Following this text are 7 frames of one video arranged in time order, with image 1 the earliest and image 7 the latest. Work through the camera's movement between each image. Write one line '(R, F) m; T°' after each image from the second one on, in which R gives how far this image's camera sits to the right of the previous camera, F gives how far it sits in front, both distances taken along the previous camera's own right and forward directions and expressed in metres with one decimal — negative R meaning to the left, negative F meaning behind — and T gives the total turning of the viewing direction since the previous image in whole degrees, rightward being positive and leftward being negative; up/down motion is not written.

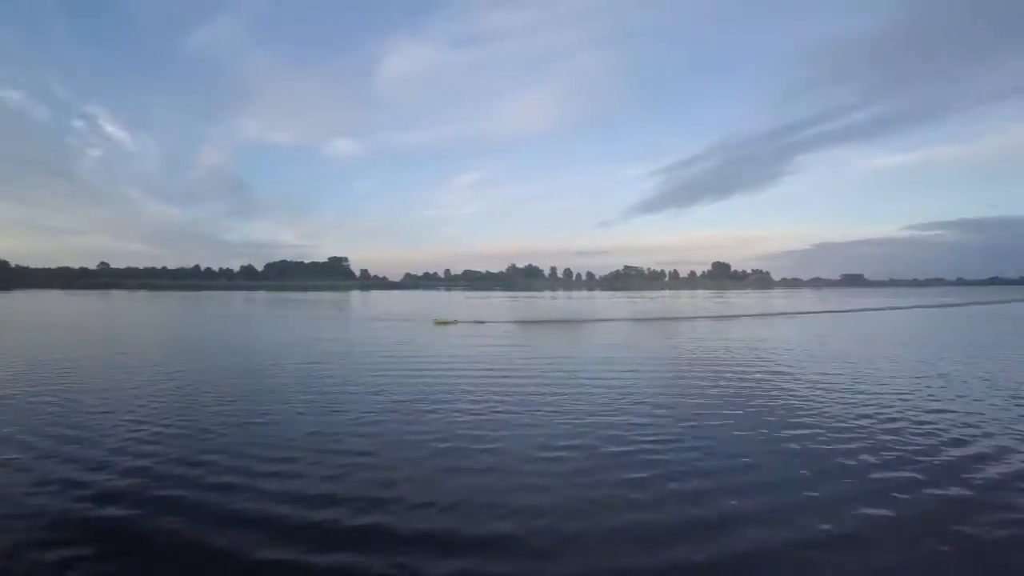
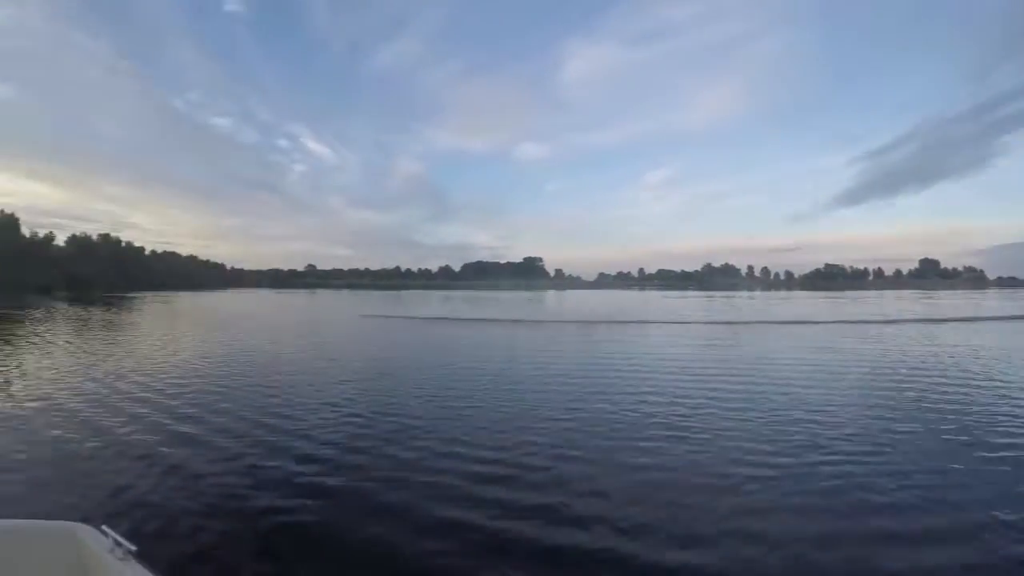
(+0.4, +1.8) m; -14°
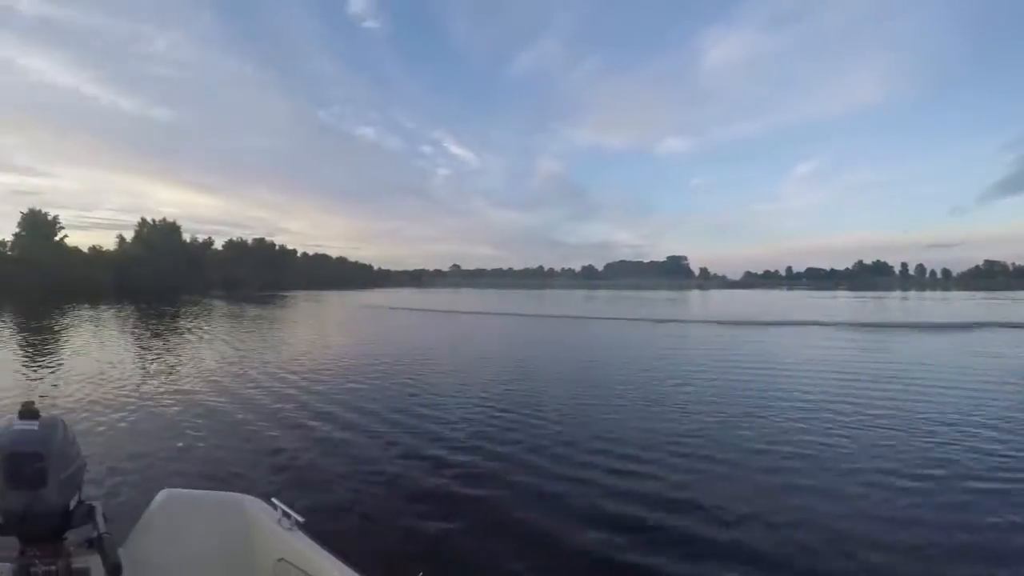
(+0.6, +0.2) m; -11°
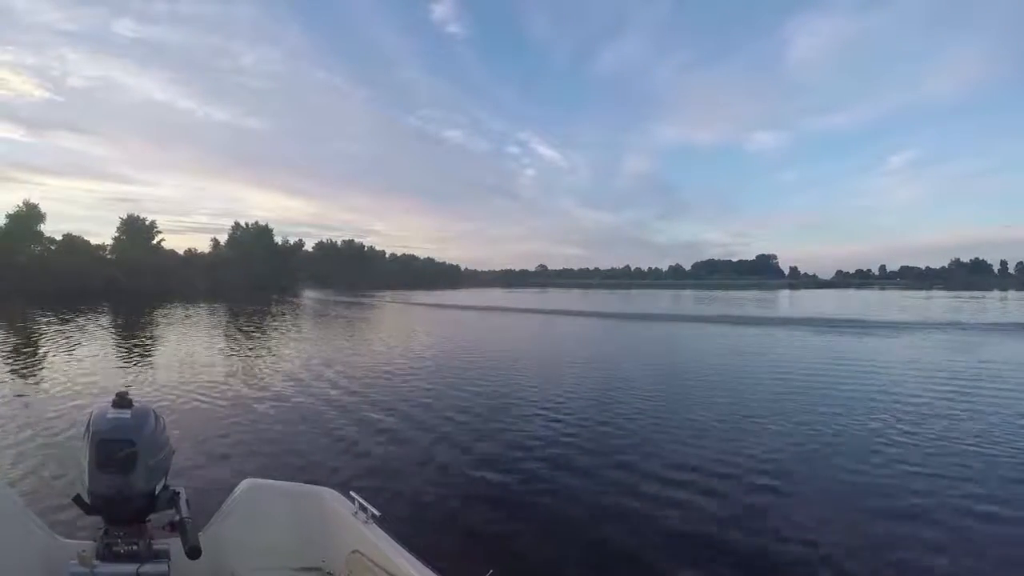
(+0.2, +0.4) m; -7°
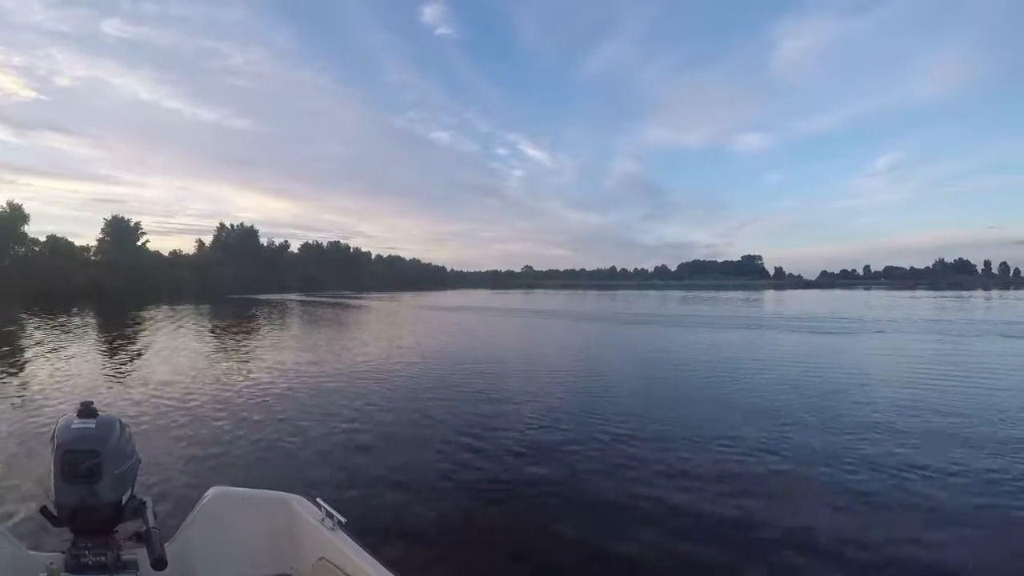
(0.0, -0.1) m; +1°
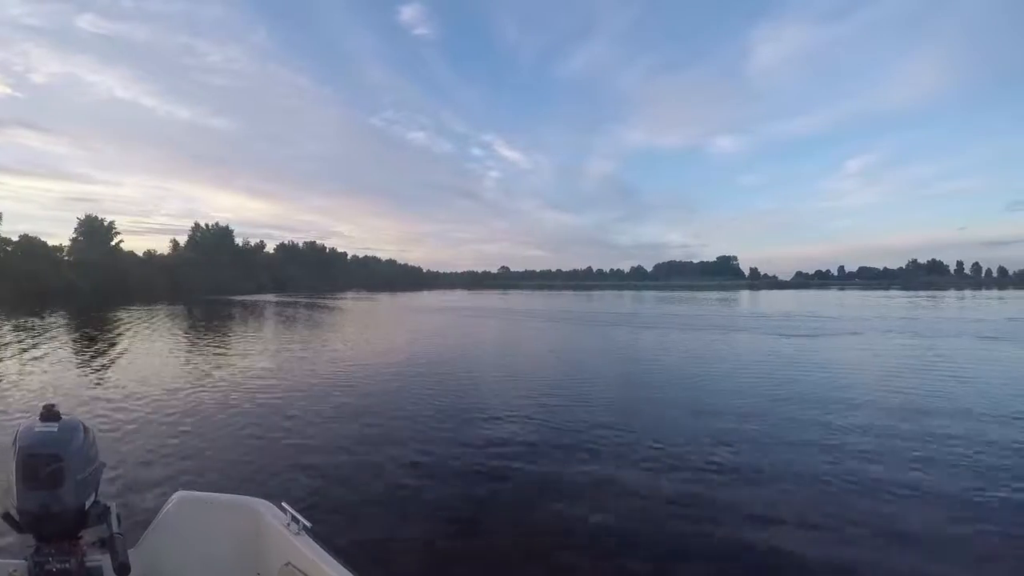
(0.0, -0.1) m; +2°
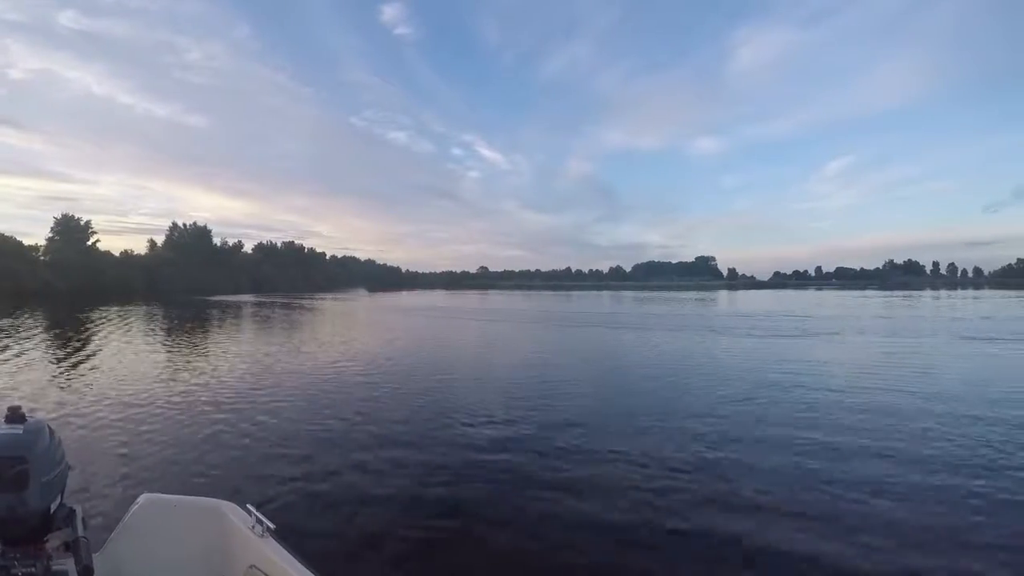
(0.0, -0.2) m; +2°
